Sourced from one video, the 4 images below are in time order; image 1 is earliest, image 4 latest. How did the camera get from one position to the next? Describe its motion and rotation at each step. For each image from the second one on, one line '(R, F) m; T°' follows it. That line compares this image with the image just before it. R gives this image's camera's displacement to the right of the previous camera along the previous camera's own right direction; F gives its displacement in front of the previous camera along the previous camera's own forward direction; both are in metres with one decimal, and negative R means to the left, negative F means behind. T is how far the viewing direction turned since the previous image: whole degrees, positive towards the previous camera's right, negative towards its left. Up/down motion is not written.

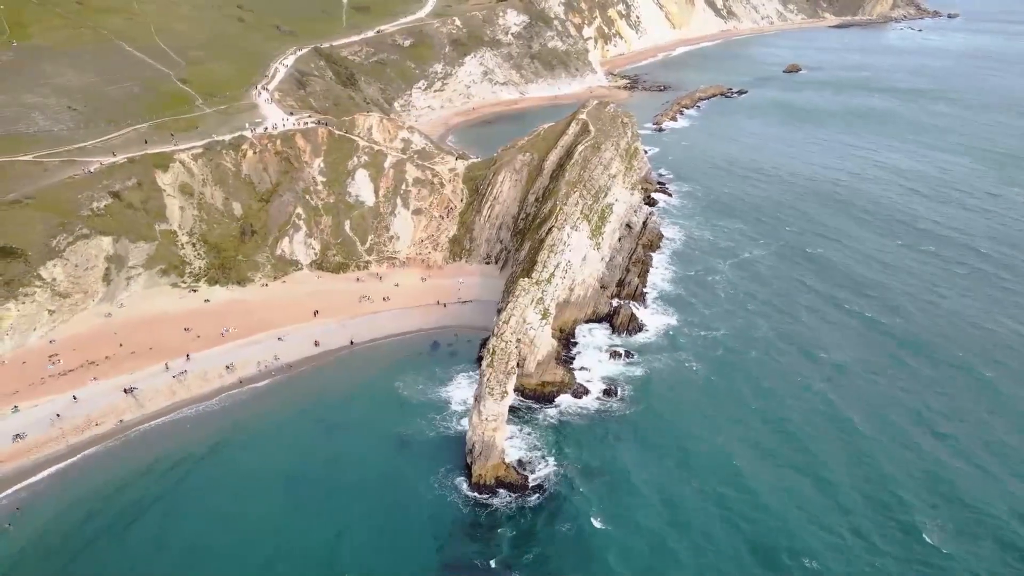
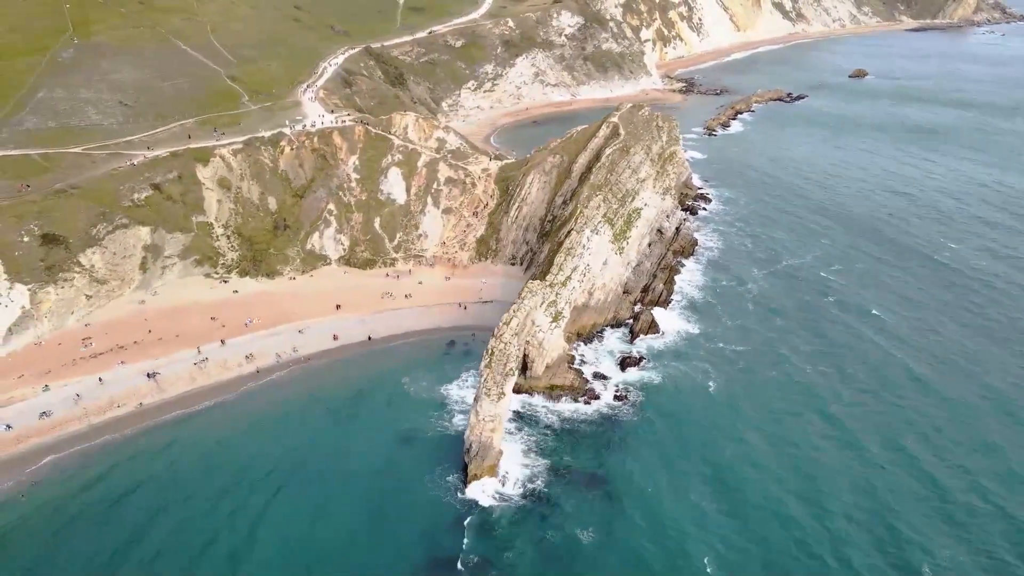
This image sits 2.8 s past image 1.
(+2.5, +0.2) m; -4°
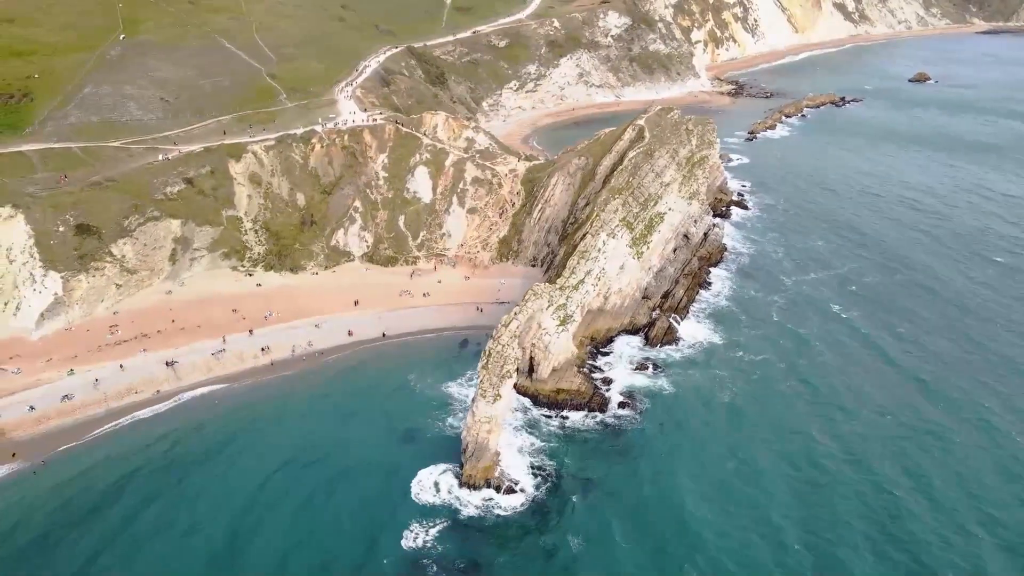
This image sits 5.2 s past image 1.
(+2.3, +0.1) m; -3°
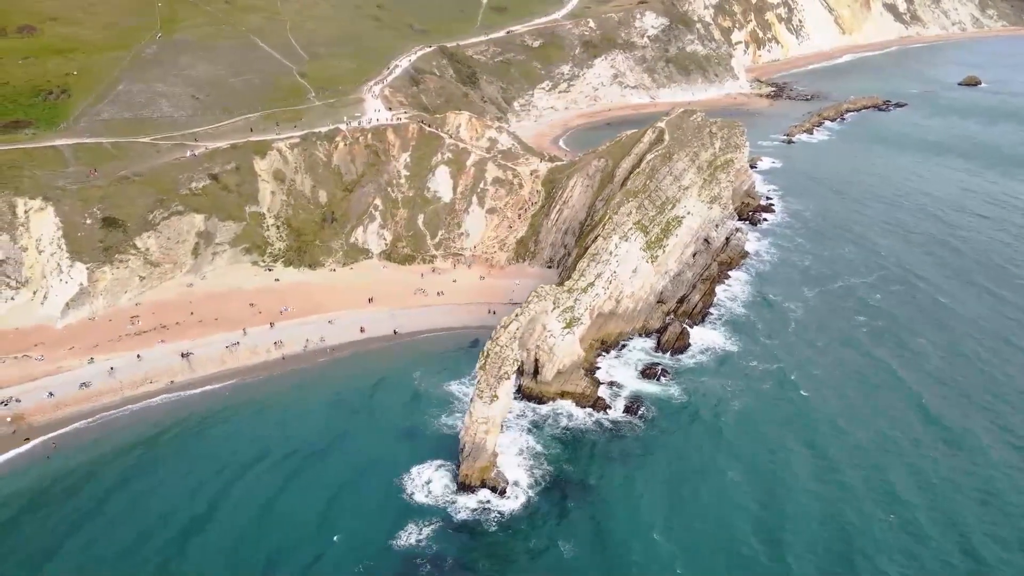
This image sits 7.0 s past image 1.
(+1.7, 0.0) m; -3°
